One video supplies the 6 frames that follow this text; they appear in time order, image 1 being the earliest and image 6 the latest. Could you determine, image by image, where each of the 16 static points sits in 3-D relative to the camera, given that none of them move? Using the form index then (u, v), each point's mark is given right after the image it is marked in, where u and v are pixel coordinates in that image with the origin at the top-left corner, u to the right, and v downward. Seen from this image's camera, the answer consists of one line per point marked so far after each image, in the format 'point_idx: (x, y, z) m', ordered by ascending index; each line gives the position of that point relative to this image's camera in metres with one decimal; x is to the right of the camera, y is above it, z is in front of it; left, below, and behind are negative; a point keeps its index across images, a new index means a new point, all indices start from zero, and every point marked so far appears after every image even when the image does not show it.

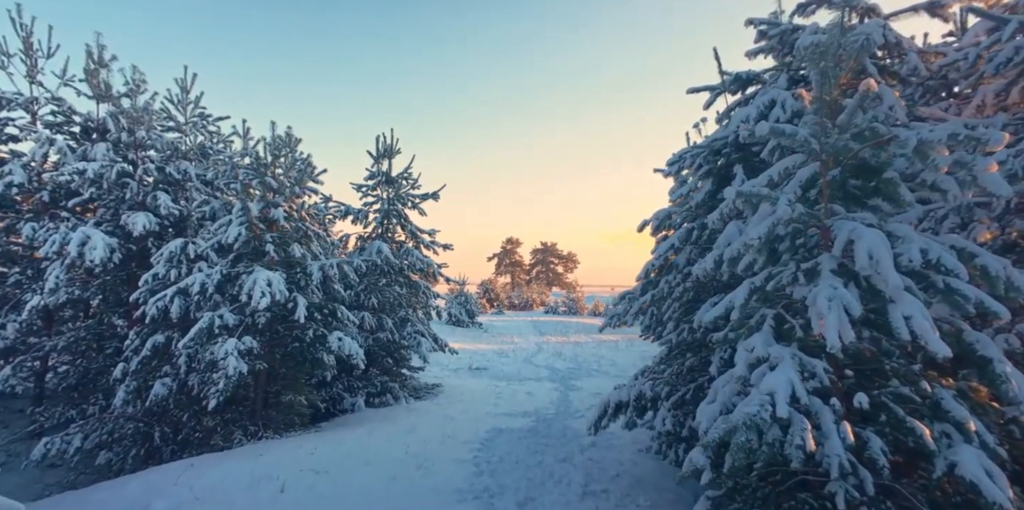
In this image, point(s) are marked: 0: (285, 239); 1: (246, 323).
0: (-4.7, +0.3, +10.7) m
1: (-5.0, -1.3, +9.9) m
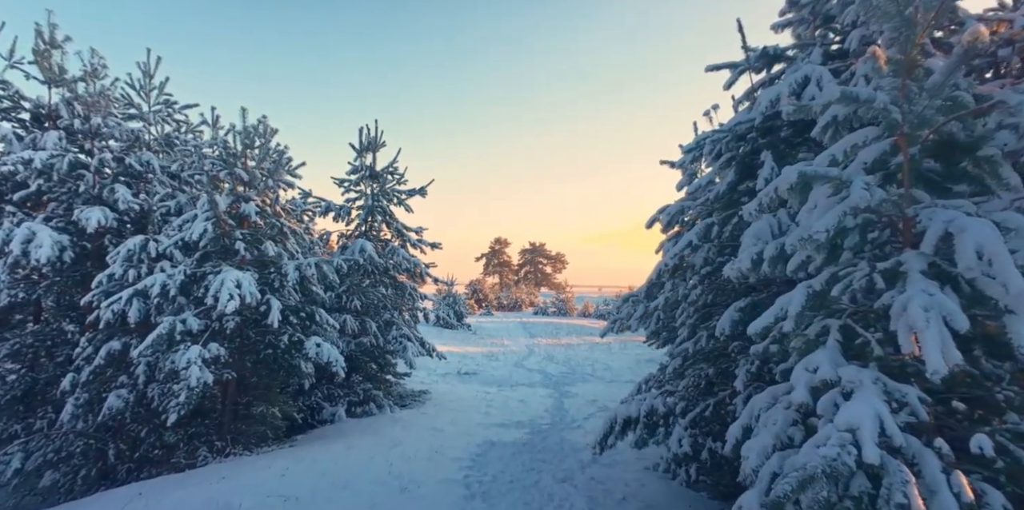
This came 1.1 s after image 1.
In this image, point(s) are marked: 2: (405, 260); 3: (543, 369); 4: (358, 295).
0: (-4.8, +0.4, +9.8) m
1: (-5.2, -1.3, +9.0) m
2: (-2.9, -0.1, +14.1) m
3: (+1.2, -4.3, +19.5) m
4: (-3.9, -1.0, +13.3) m
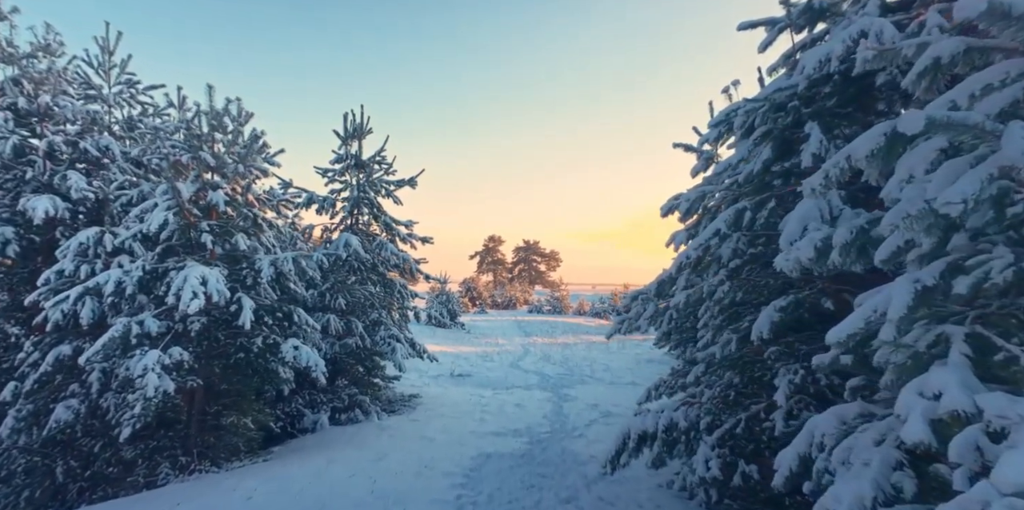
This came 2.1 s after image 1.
0: (-4.9, +0.5, +8.9) m
1: (-5.2, -1.2, +8.0) m
2: (-3.0, 0.0, +13.2) m
3: (+1.0, -4.1, +18.7) m
4: (-4.0, -0.9, +12.4) m
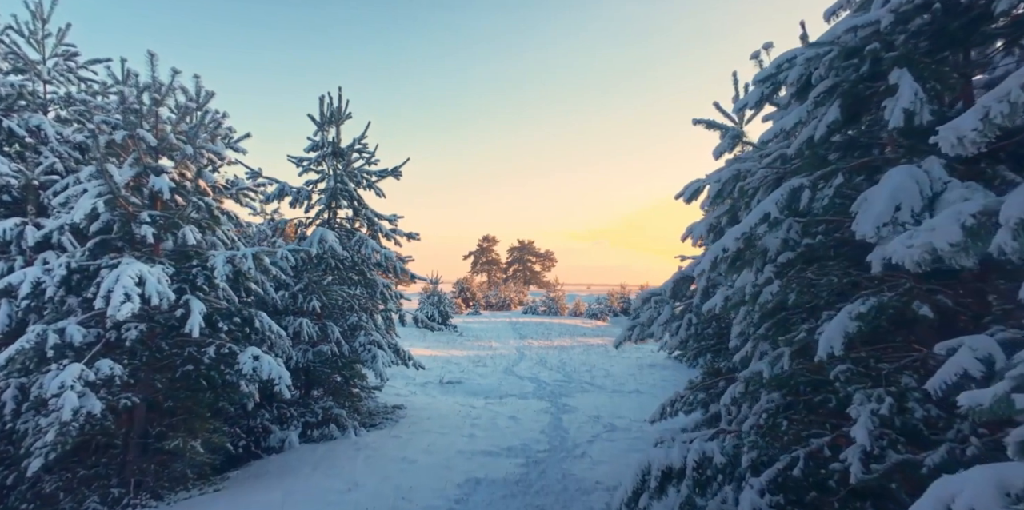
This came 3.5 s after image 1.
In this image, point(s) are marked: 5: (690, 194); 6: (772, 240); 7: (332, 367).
0: (-5.0, +0.5, +7.7) m
1: (-5.3, -1.1, +6.8) m
2: (-3.2, +0.1, +11.9) m
3: (+0.8, -4.1, +17.5) m
4: (-4.2, -0.8, +11.2) m
5: (+2.1, +0.7, +6.3) m
6: (+2.2, +0.1, +4.3) m
7: (-3.8, -2.4, +11.0) m
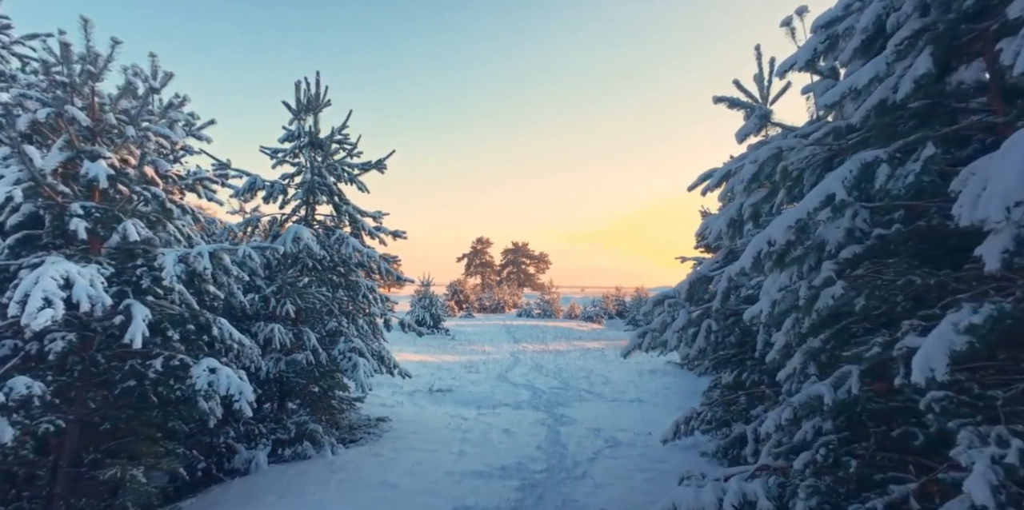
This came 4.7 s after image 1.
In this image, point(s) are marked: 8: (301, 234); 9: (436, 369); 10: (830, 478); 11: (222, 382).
0: (-5.0, +0.6, +6.7) m
1: (-5.4, -1.1, +5.8) m
2: (-3.3, +0.1, +11.0) m
3: (+0.6, -4.1, +16.5) m
4: (-4.3, -0.8, +10.2) m
5: (+2.1, +0.8, +5.3) m
6: (+2.1, +0.2, +3.4) m
7: (-3.9, -2.4, +10.0) m
8: (-4.0, +0.4, +9.7) m
9: (-2.7, -4.0, +18.2) m
10: (+2.1, -1.5, +3.5) m
11: (-3.7, -1.6, +6.5) m
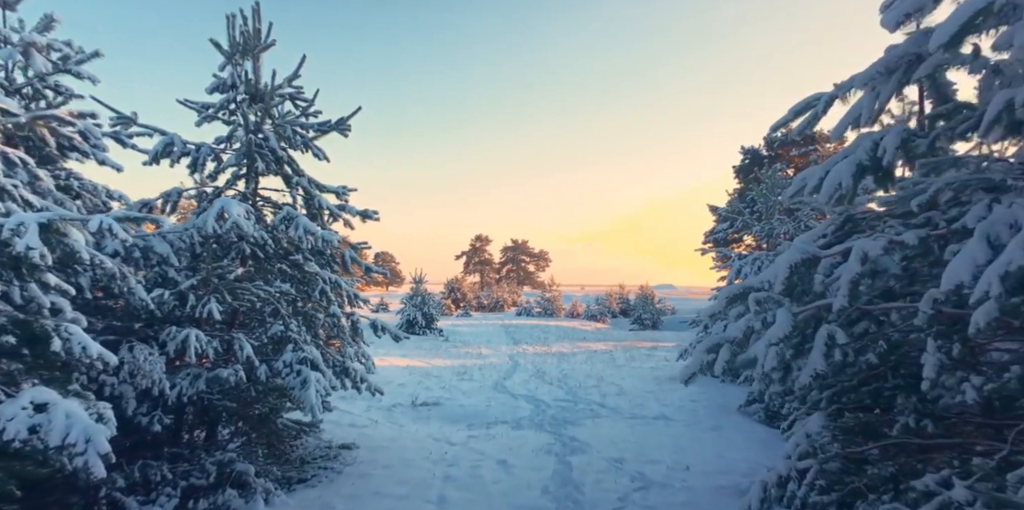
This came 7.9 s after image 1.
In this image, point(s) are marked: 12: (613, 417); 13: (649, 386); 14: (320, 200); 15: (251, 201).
0: (-5.1, +0.8, +4.2) m
1: (-5.4, -0.8, +3.3) m
2: (-3.3, +0.3, +8.4) m
3: (+0.6, -3.8, +14.0) m
4: (-4.3, -0.6, +7.7) m
5: (+2.0, +1.0, +2.8) m
6: (+2.1, +0.4, +0.9) m
7: (-4.0, -2.1, +7.5) m
8: (-4.0, +0.6, +7.2) m
9: (-2.7, -3.7, +15.7) m
10: (+2.1, -1.2, +1.0) m
11: (-3.7, -1.3, +4.0) m
12: (+2.3, -3.7, +11.9) m
13: (+4.1, -3.8, +15.1) m
14: (-3.5, +1.0, +9.4) m
15: (-4.3, +0.9, +8.6) m
